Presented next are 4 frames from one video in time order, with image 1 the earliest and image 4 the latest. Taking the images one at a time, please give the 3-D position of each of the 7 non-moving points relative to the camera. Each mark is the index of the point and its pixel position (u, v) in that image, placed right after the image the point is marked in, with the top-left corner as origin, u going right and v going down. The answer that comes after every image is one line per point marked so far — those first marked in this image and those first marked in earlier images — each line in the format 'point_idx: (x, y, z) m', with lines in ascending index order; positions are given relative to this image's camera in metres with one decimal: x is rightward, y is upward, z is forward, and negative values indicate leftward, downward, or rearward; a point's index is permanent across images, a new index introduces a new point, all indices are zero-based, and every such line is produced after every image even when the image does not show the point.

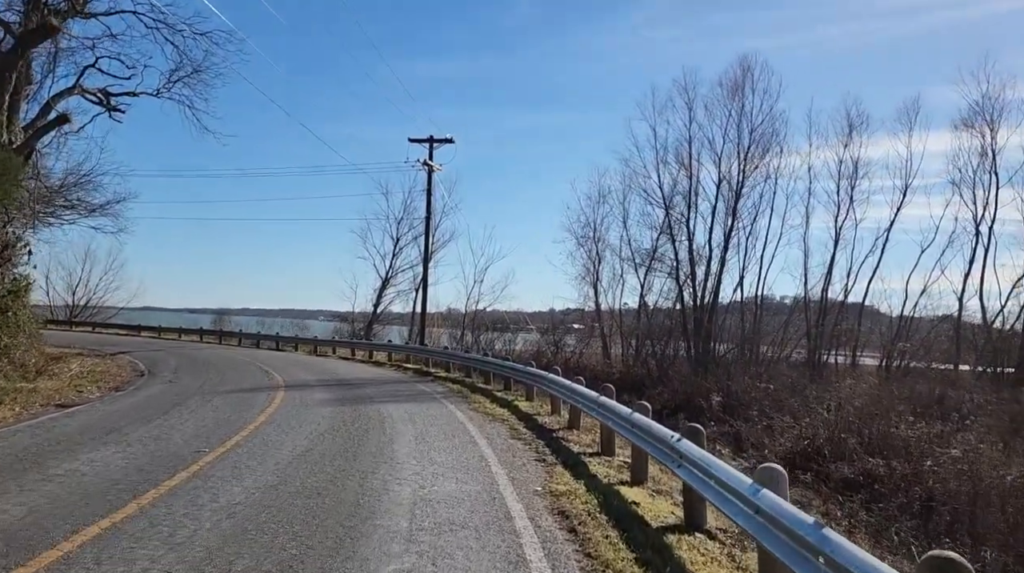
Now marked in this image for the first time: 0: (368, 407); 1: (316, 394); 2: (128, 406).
0: (-2.8, -2.3, +16.0) m
1: (-4.3, -2.4, +18.4) m
2: (-7.2, -2.3, +15.7) m
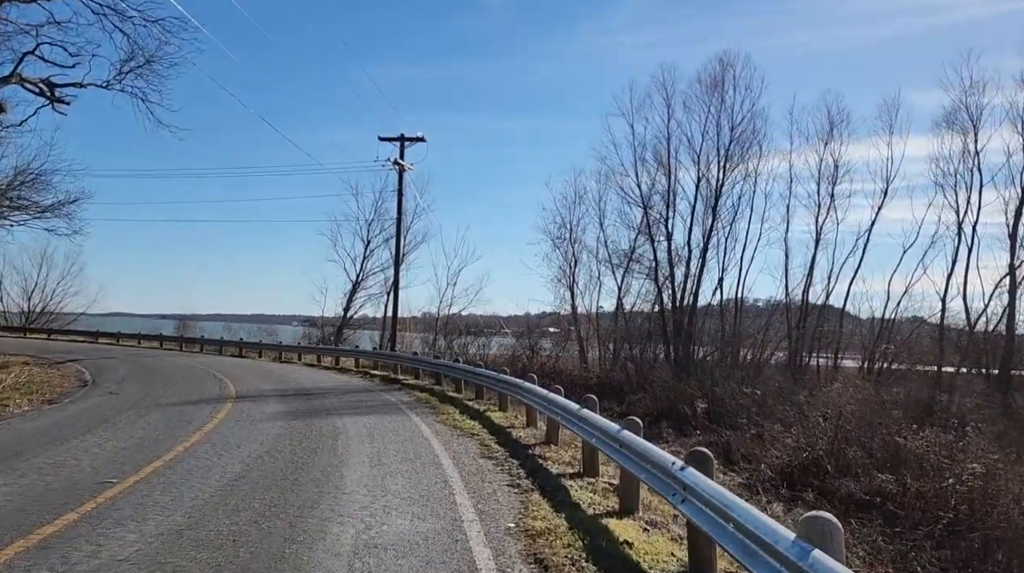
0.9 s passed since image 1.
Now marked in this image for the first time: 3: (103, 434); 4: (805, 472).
0: (-3.3, -2.3, +14.4) m
1: (-4.9, -2.4, +16.8) m
2: (-7.7, -2.3, +14.0) m
3: (-6.0, -2.2, +12.3) m
4: (+5.1, -3.2, +14.4) m
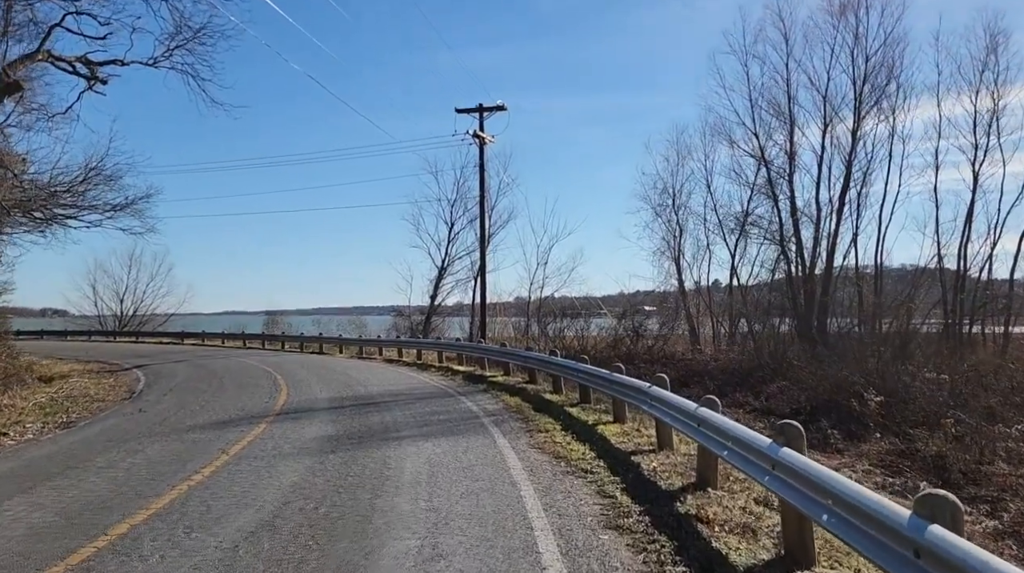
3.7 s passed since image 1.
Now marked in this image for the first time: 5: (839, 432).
0: (-1.7, -2.0, +10.2) m
1: (-3.1, -2.1, +12.8) m
2: (-6.2, -2.2, +10.3) m
3: (-4.7, -2.1, +8.5) m
4: (+6.6, -2.5, +9.4) m
5: (+6.7, -3.0, +17.2) m
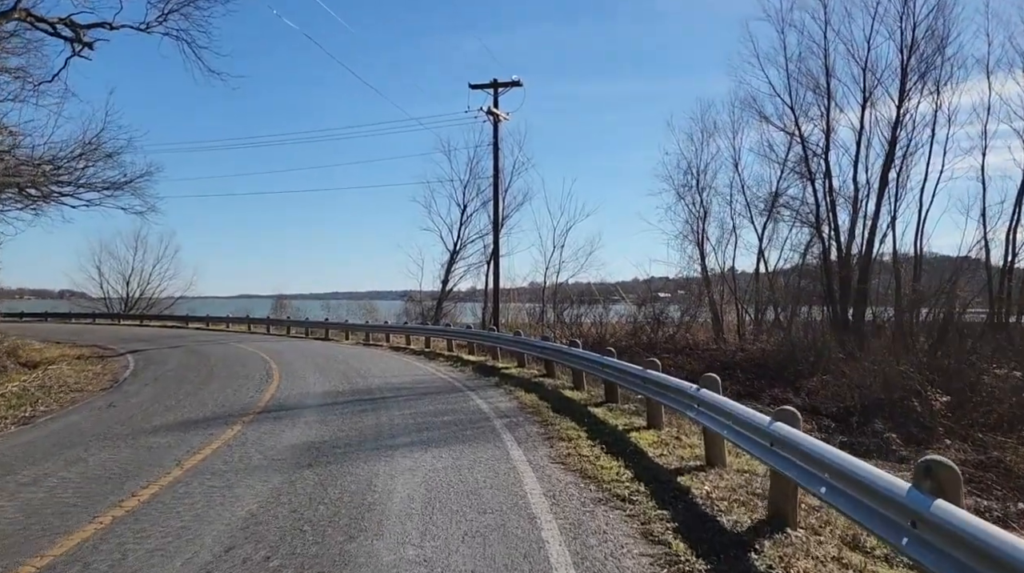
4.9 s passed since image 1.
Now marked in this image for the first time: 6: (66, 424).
0: (-1.6, -1.8, +8.3) m
1: (-2.9, -1.9, +10.9) m
2: (-6.0, -2.0, +8.5) m
3: (-4.6, -1.9, +6.6) m
4: (+6.8, -2.4, +7.3) m
5: (+7.0, -2.7, +15.2) m
6: (-6.8, -2.1, +12.8) m
